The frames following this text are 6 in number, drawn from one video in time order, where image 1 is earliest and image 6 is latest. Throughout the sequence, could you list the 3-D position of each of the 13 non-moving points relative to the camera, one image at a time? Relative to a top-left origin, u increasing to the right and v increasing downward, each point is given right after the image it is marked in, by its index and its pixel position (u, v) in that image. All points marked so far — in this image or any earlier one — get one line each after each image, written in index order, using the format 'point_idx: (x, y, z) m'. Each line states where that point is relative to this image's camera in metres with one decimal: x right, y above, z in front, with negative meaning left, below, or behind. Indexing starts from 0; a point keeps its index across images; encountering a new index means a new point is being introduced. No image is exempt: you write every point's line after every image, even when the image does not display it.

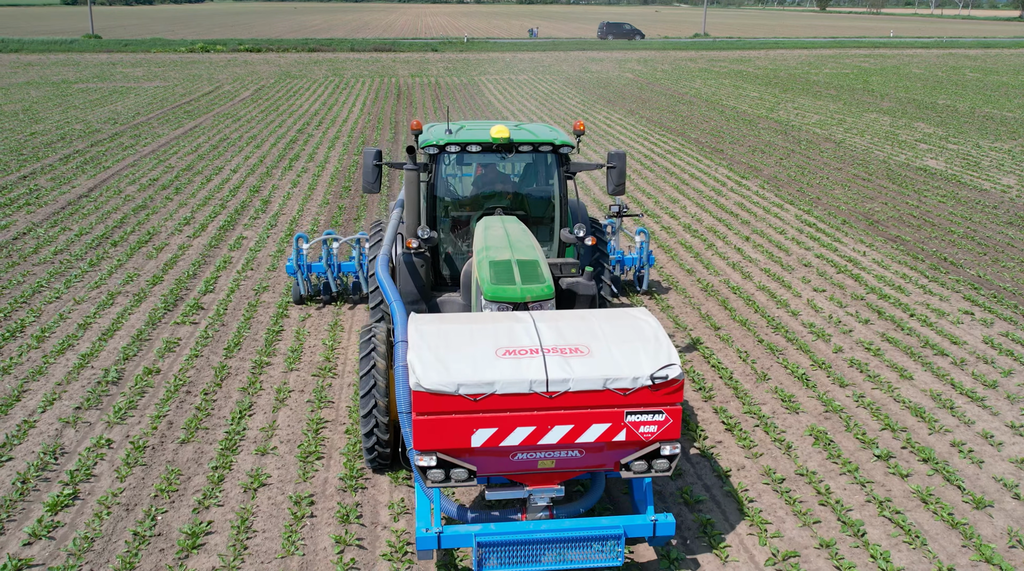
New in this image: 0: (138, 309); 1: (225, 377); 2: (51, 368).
0: (-4.3, -0.3, +11.8) m
1: (-2.7, -0.9, +9.7) m
2: (-4.5, -0.8, +10.0) m
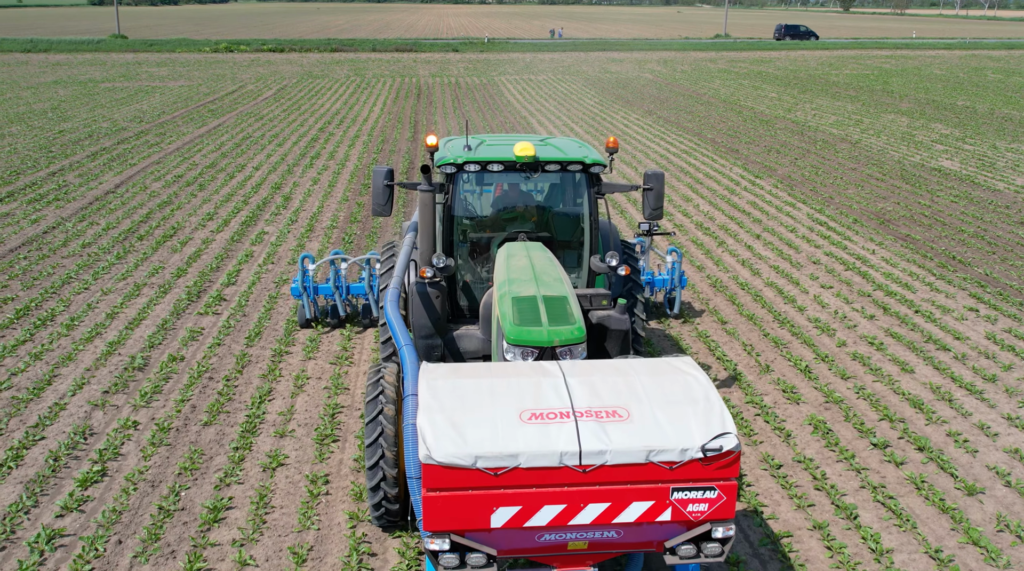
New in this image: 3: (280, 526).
0: (-4.2, -0.2, +12.2) m
1: (-2.6, -0.8, +10.1) m
2: (-4.4, -0.7, +10.4) m
3: (-1.6, -1.7, +7.2) m
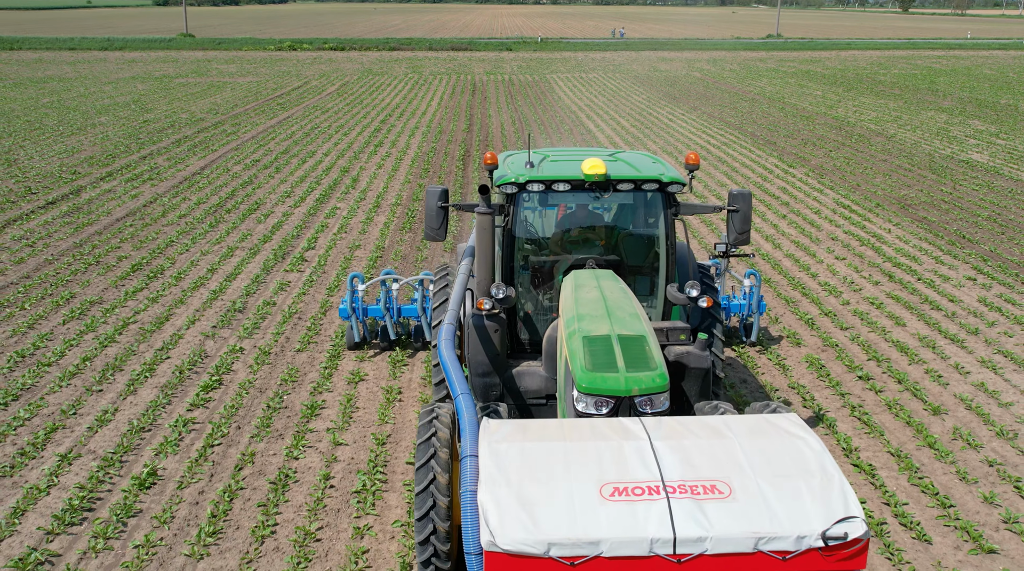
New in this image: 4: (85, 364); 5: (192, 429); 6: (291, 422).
0: (-3.6, +0.4, +14.1) m
1: (-2.1, -0.3, +11.9) m
2: (-3.9, -0.2, +12.3) m
3: (-1.3, -1.2, +9.0) m
4: (-4.3, -0.8, +10.2) m
5: (-2.7, -1.2, +8.7) m
6: (-1.9, -1.2, +8.9) m
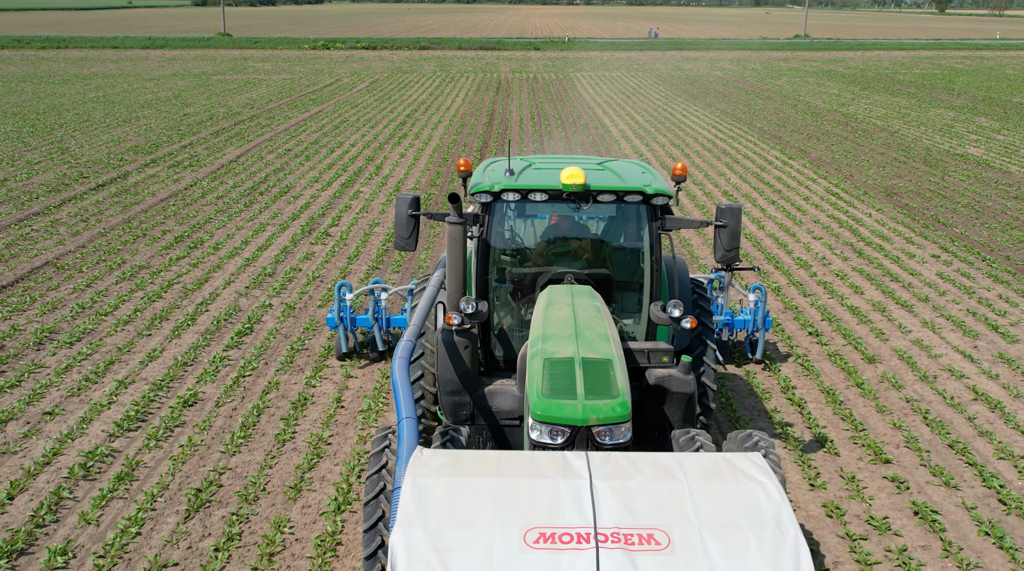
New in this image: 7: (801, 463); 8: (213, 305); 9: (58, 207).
0: (-3.5, +0.8, +15.7) m
1: (-2.2, +0.2, +13.5) m
2: (-3.9, +0.3, +13.9) m
3: (-1.4, -0.8, +10.5) m
4: (-4.4, -0.3, +11.8) m
5: (-2.9, -0.8, +10.3) m
6: (-2.1, -0.8, +10.4) m
7: (+2.4, -1.4, +8.4) m
8: (-3.6, -0.2, +12.2) m
9: (-7.9, +1.4, +17.9) m
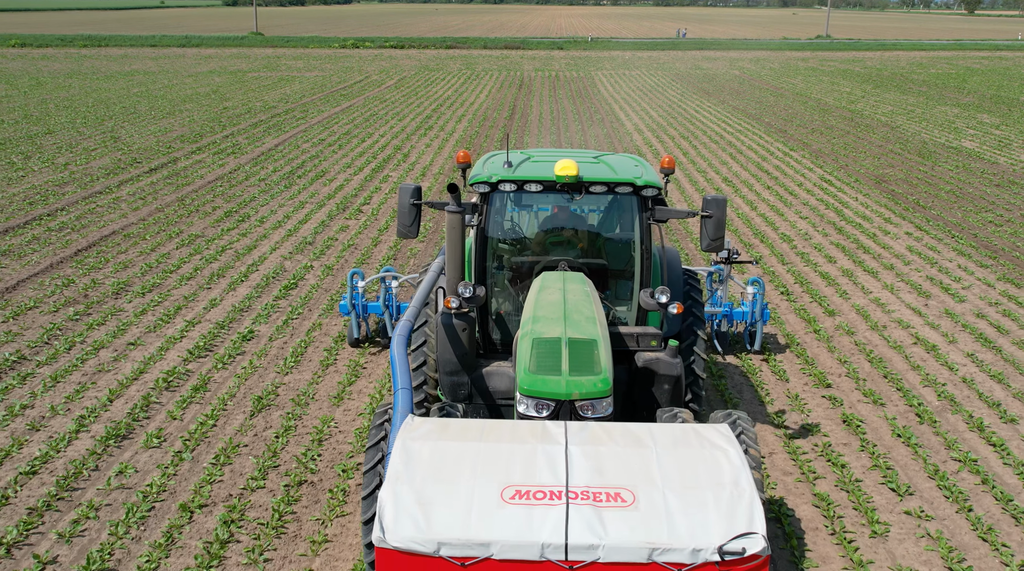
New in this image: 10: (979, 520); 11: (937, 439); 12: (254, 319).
0: (-3.3, +1.3, +17.5) m
1: (-2.0, +0.7, +15.3) m
2: (-3.7, +0.8, +15.8) m
3: (-1.3, -0.3, +12.3) m
4: (-4.2, +0.2, +13.7) m
5: (-2.8, -0.3, +12.1) m
6: (-2.0, -0.3, +12.2) m
7: (+2.4, -1.0, +10.1) m
8: (-3.4, +0.3, +14.0) m
9: (-7.7, +1.9, +19.8) m
10: (+3.4, -1.7, +7.5) m
11: (+3.7, -1.3, +8.9) m
12: (-3.0, -0.4, +11.7) m
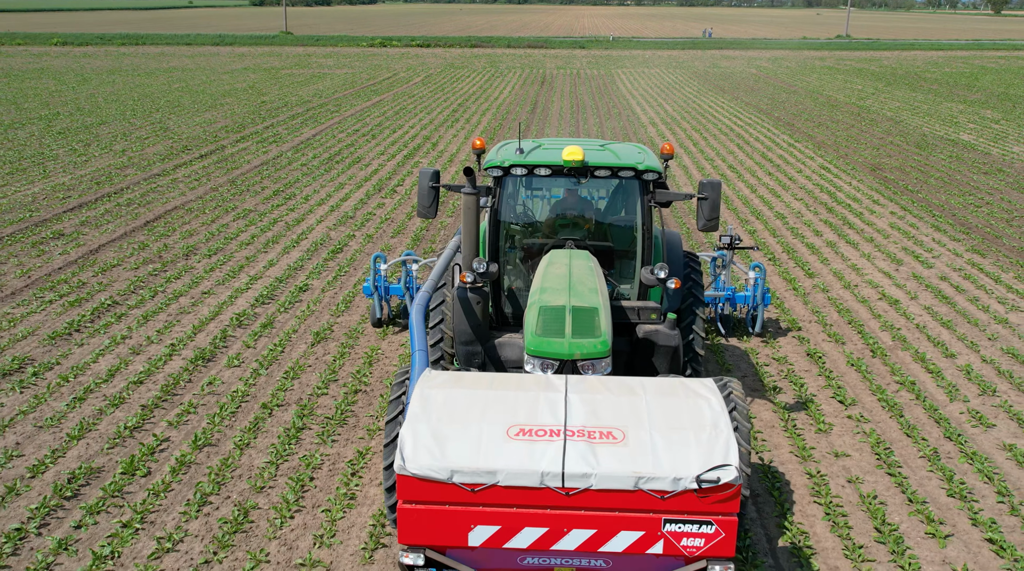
0: (-2.9, +1.8, +19.4) m
1: (-1.7, +1.2, +17.1) m
2: (-3.4, +1.3, +17.6) m
3: (-1.1, +0.2, +14.1) m
4: (-3.9, +0.7, +15.6) m
5: (-2.5, +0.2, +13.9) m
6: (-1.7, +0.2, +14.0) m
7: (+2.6, -0.5, +11.8) m
8: (-3.1, +0.8, +15.9) m
9: (-7.2, +2.5, +21.7) m
10: (+3.6, -1.2, +9.2) m
11: (+3.9, -0.8, +10.6) m
12: (-2.7, +0.1, +13.5) m
